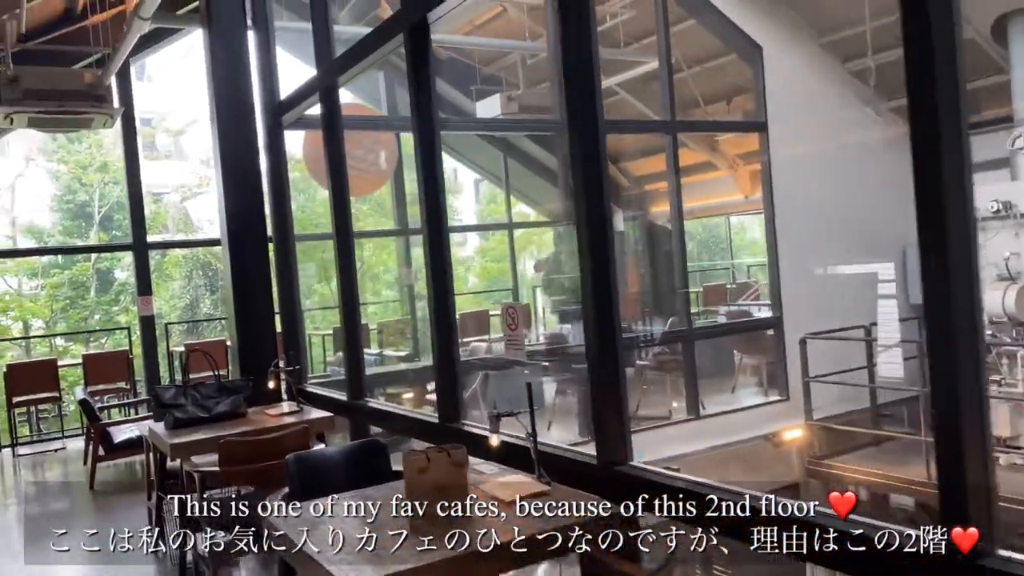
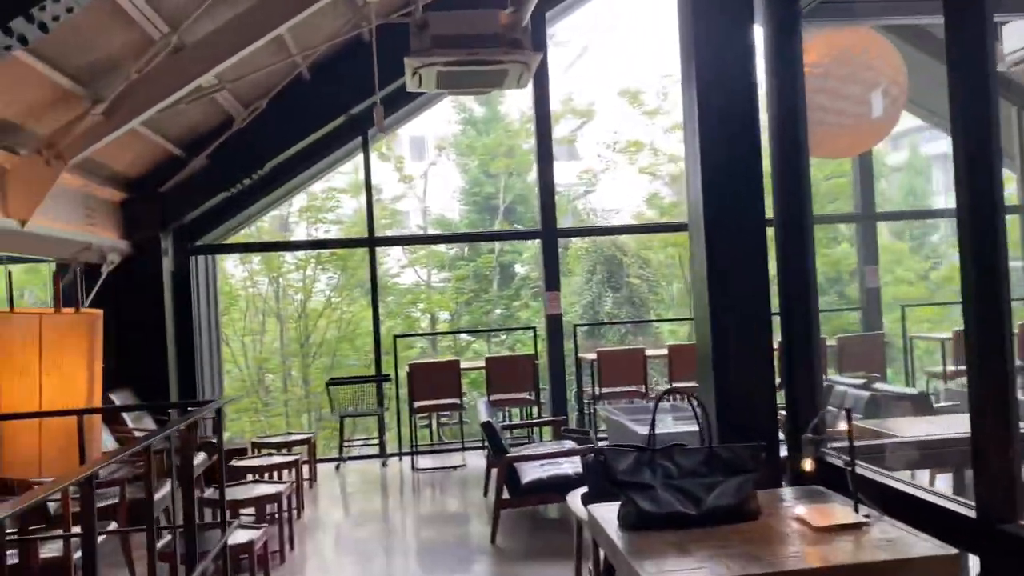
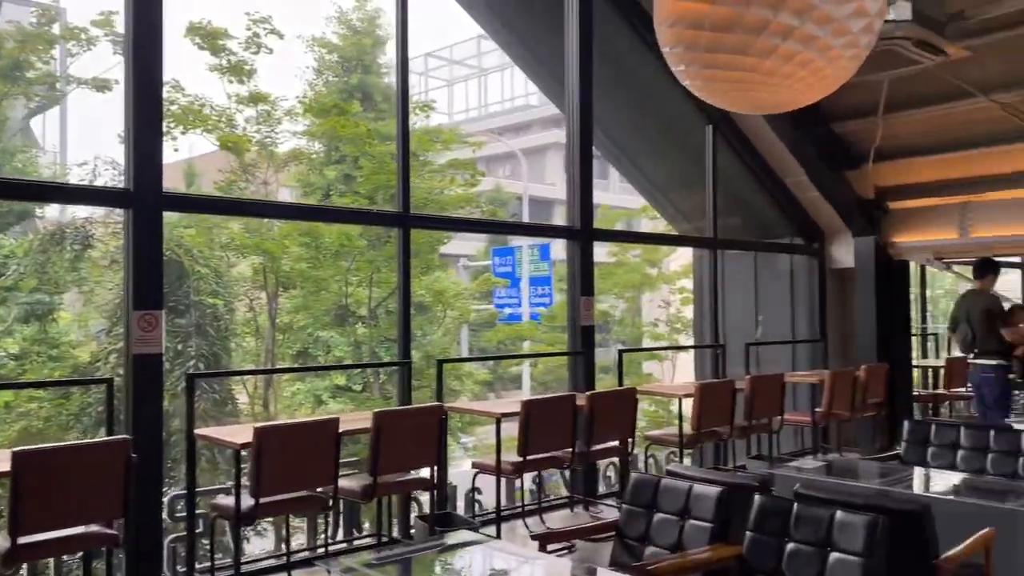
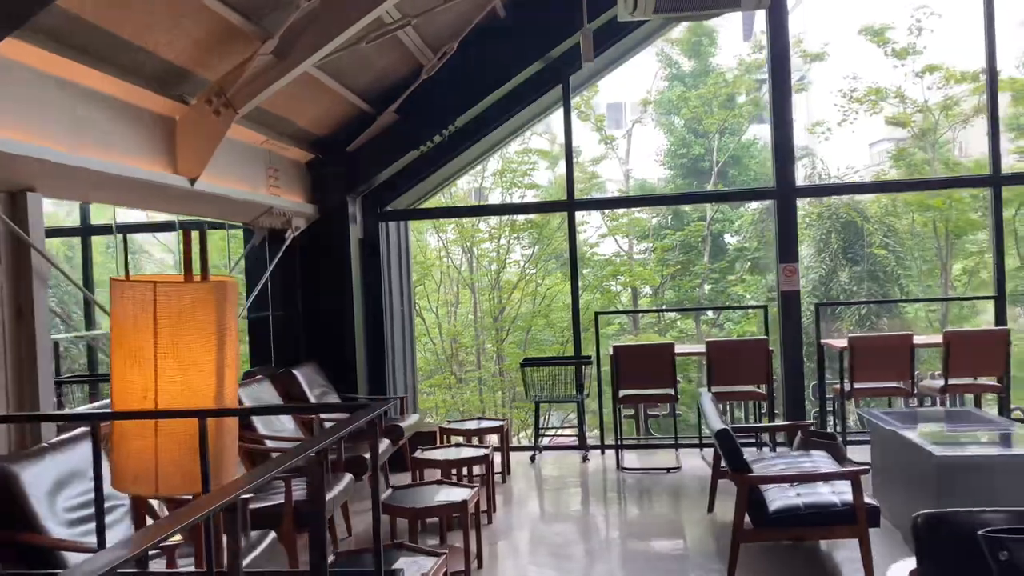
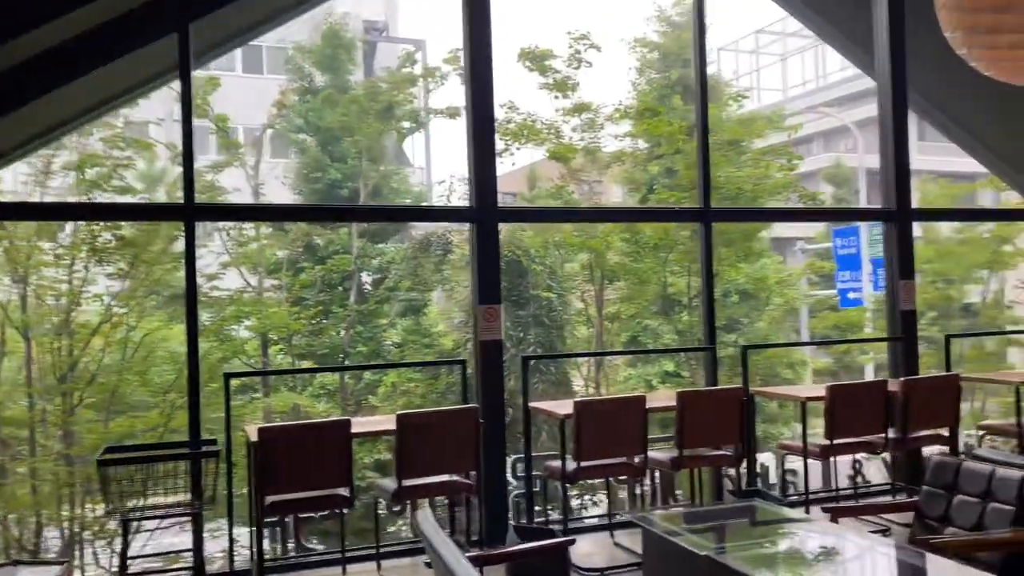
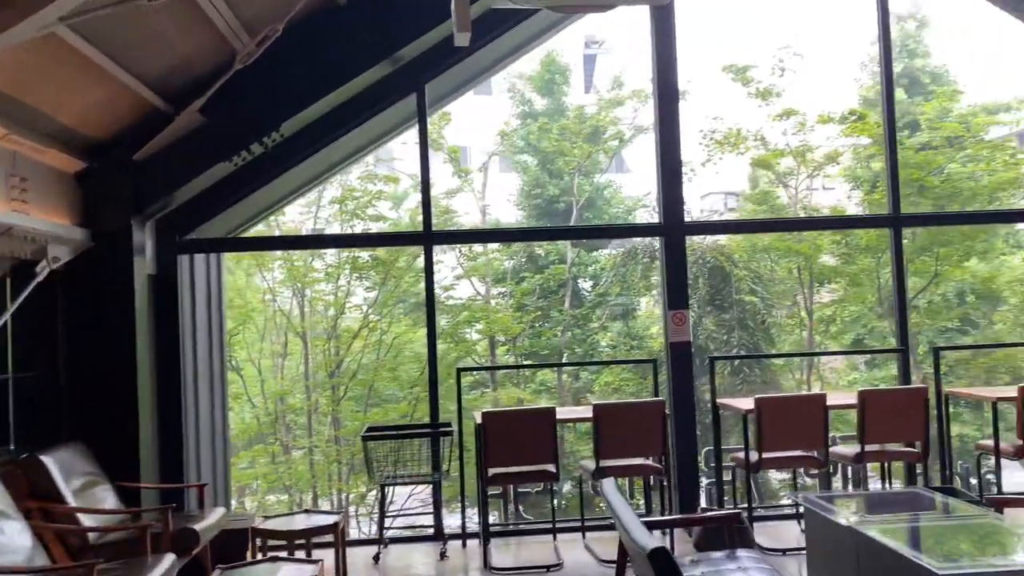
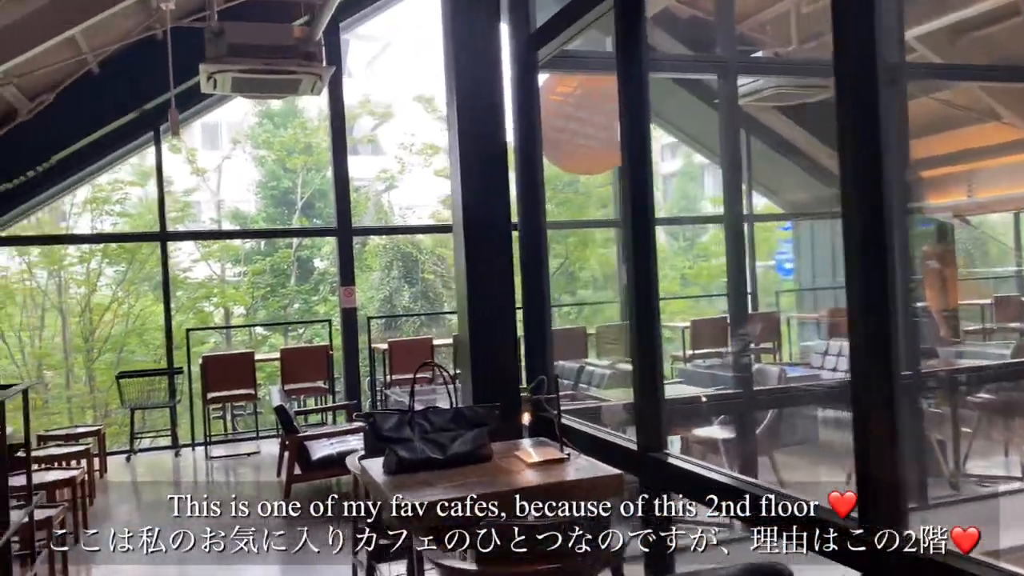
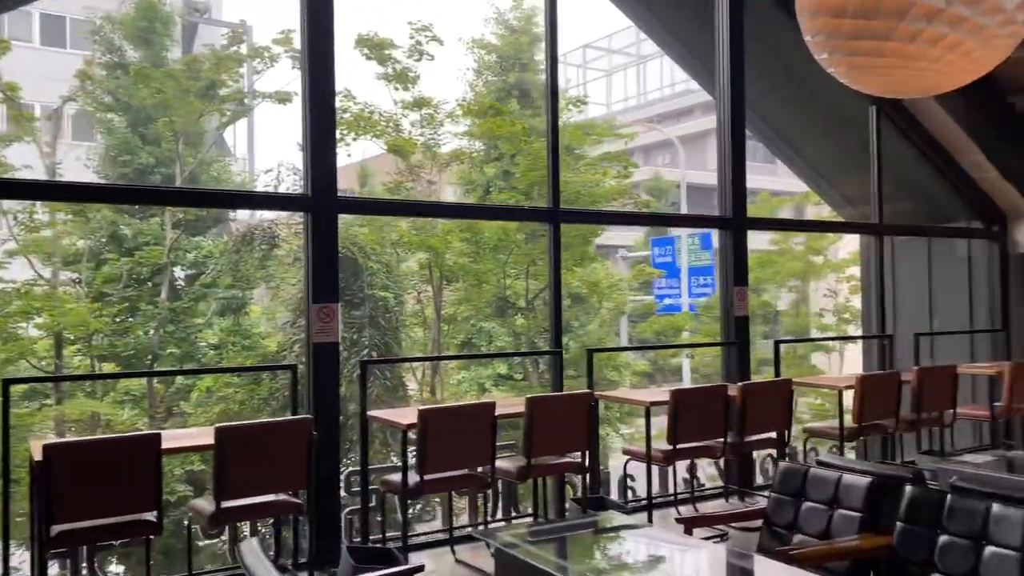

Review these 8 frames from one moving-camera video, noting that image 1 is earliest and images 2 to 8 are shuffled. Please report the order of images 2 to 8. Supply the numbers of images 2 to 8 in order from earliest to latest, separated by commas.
7, 2, 4, 6, 5, 8, 3
